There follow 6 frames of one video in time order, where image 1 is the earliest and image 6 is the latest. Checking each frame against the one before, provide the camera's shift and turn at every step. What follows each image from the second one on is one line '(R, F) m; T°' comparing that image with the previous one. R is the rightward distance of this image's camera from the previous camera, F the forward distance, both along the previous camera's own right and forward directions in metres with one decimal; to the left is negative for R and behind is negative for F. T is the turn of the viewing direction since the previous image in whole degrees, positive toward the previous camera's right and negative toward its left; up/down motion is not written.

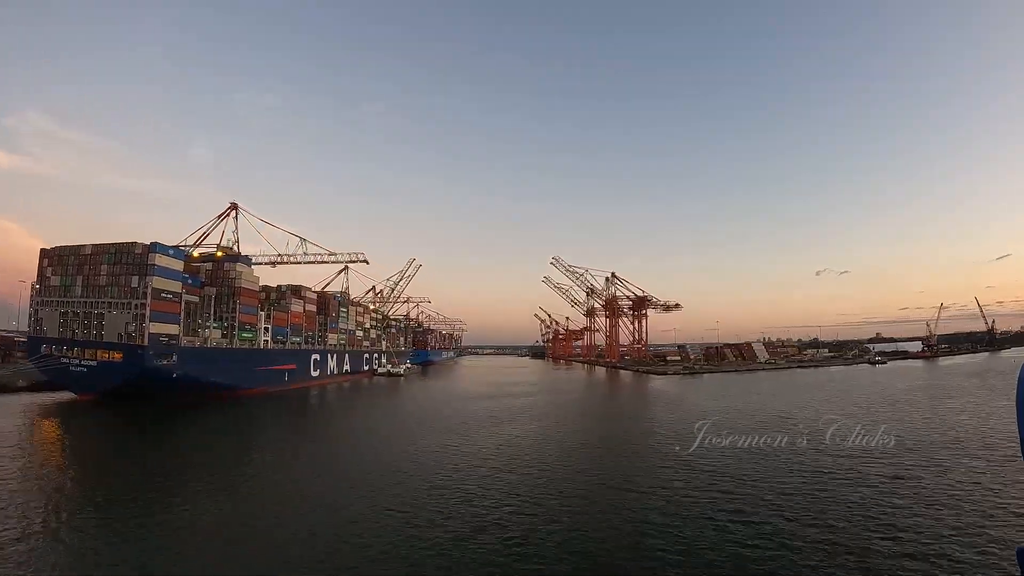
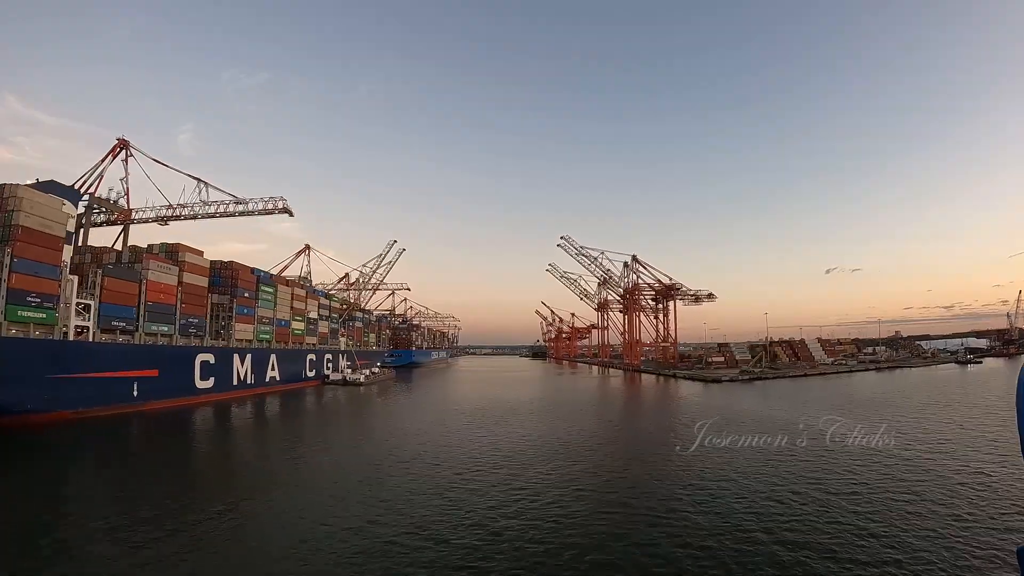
(0.0, +14.4) m; 0°
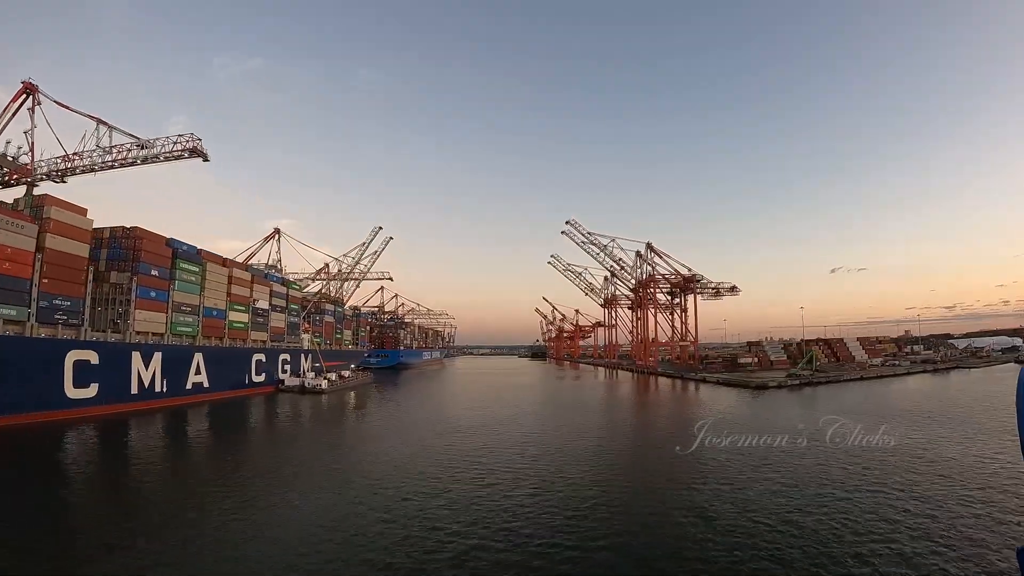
(+0.1, +7.4) m; 0°
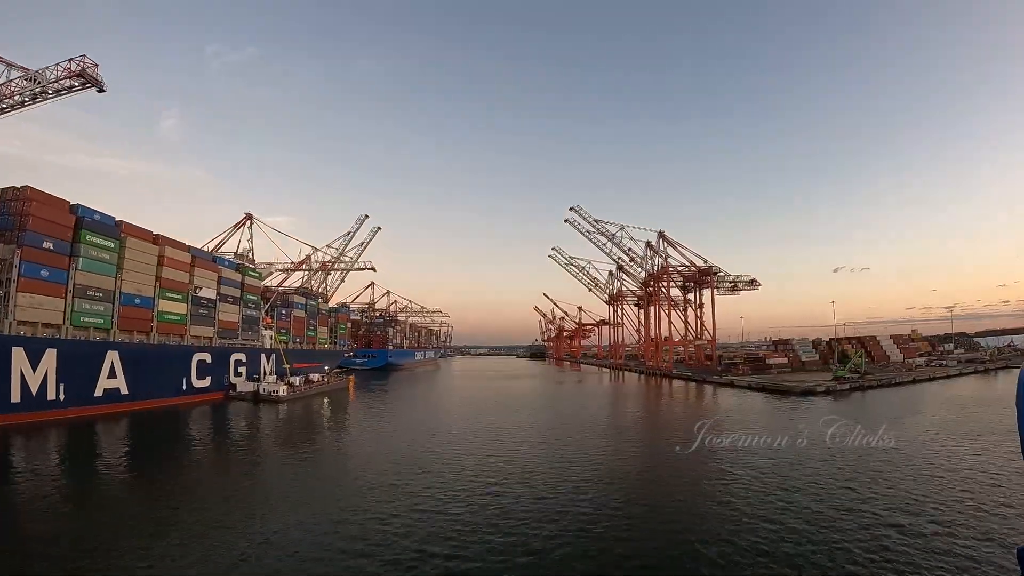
(+0.1, +5.3) m; 0°
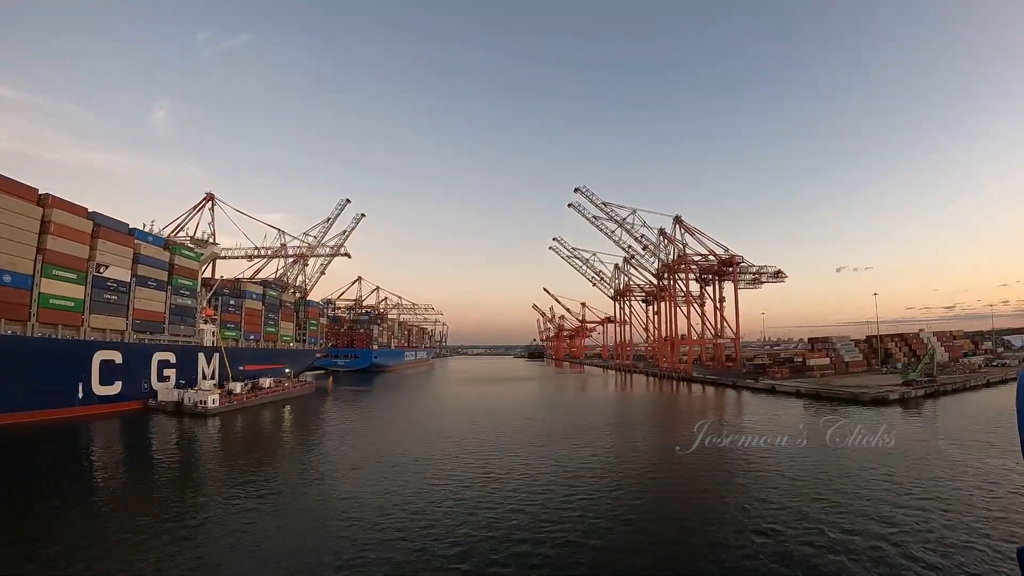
(+0.2, +5.6) m; 0°
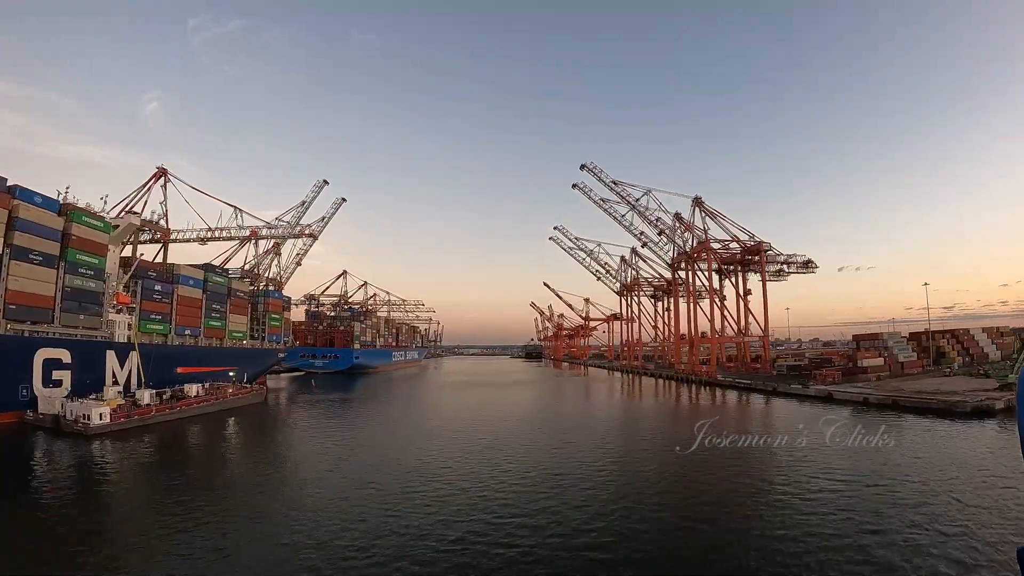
(+0.2, +5.2) m; 0°
